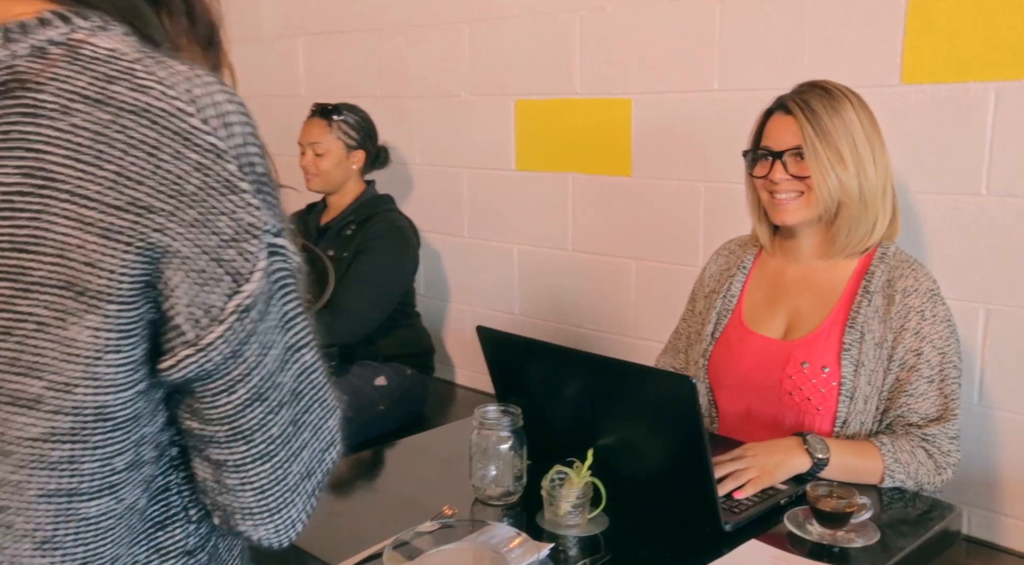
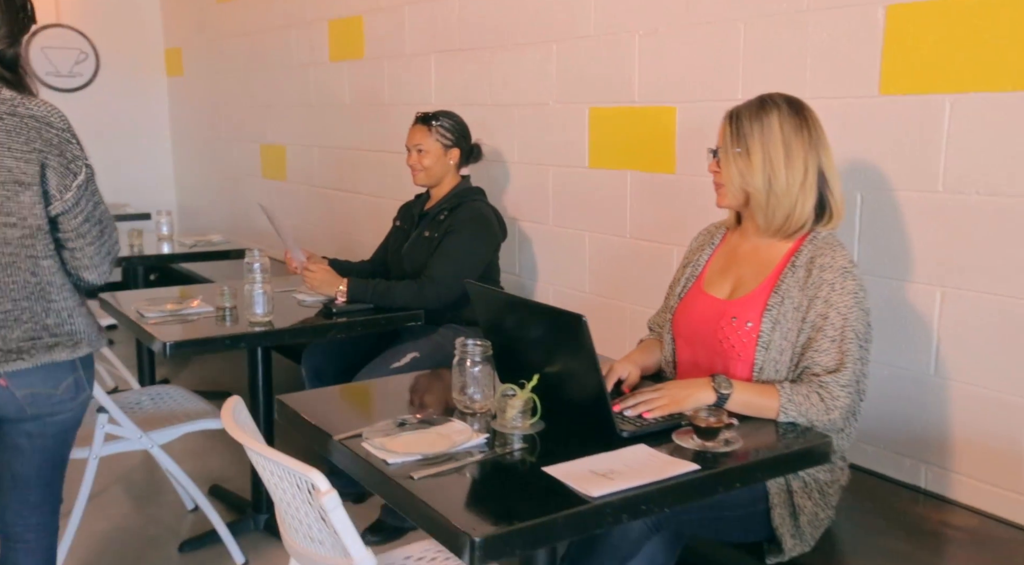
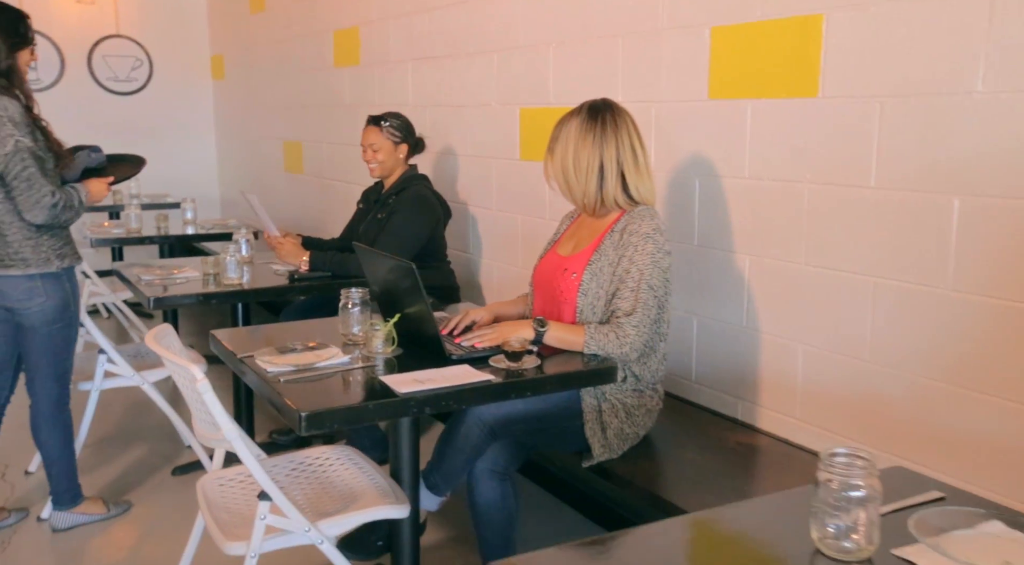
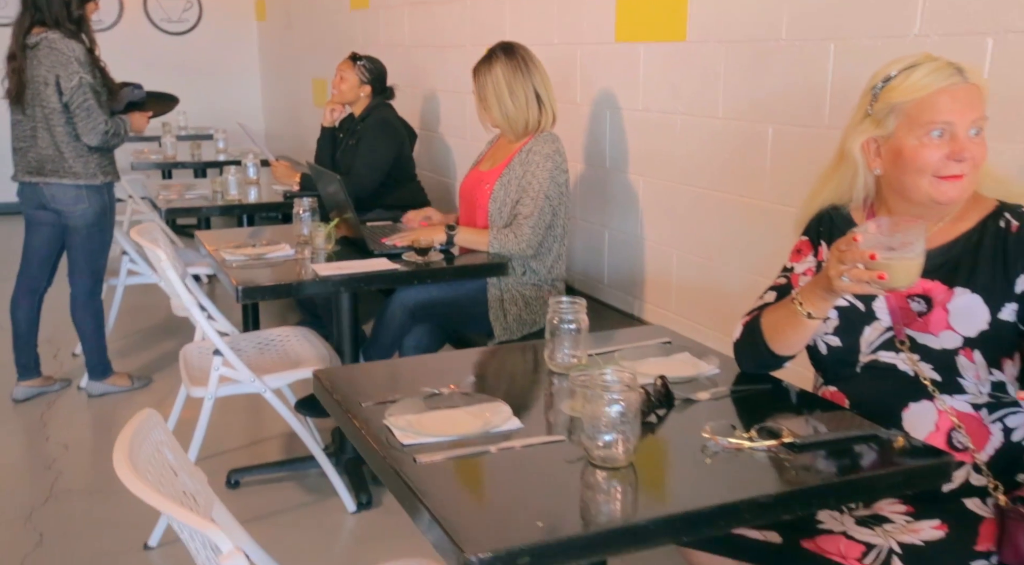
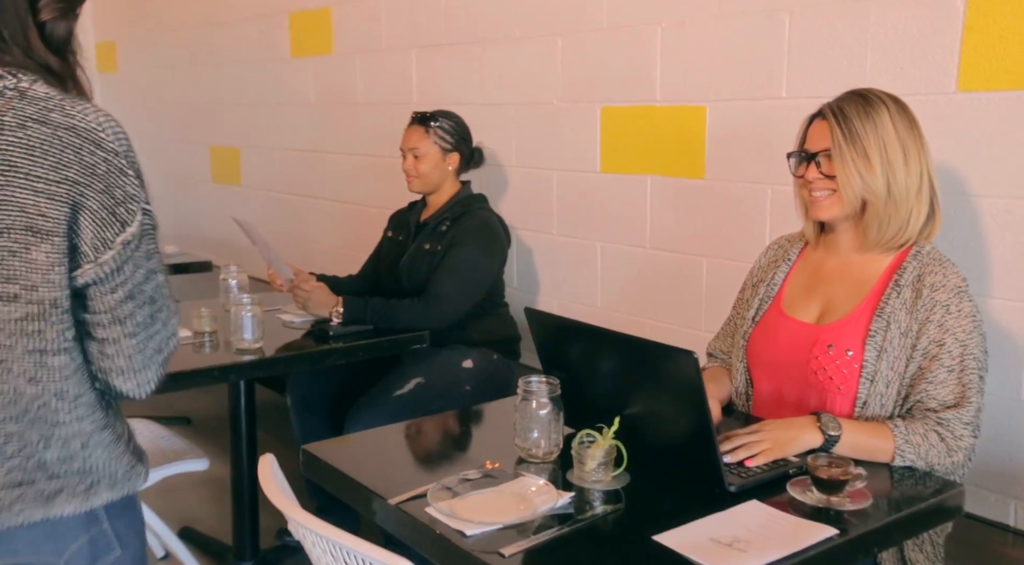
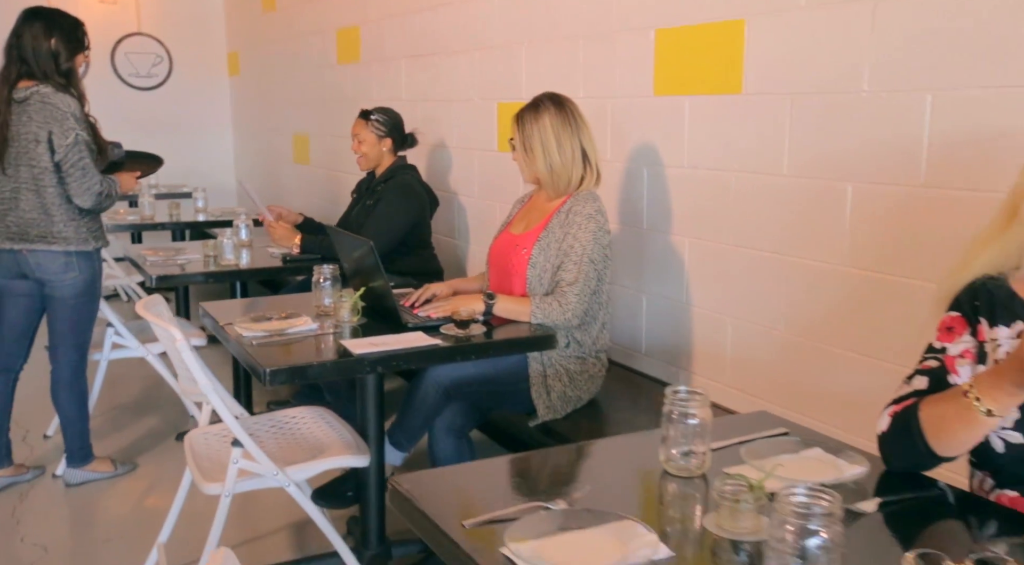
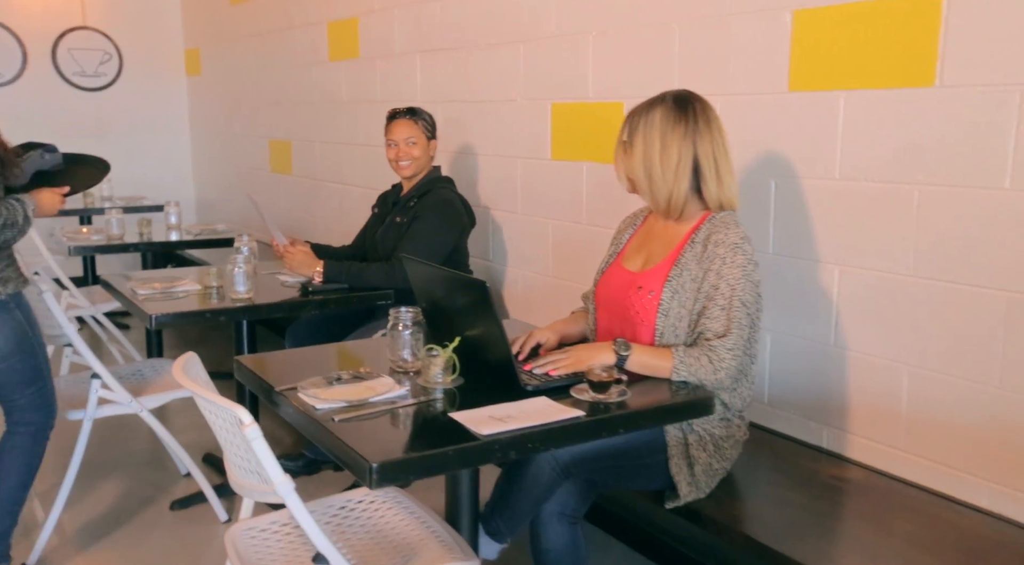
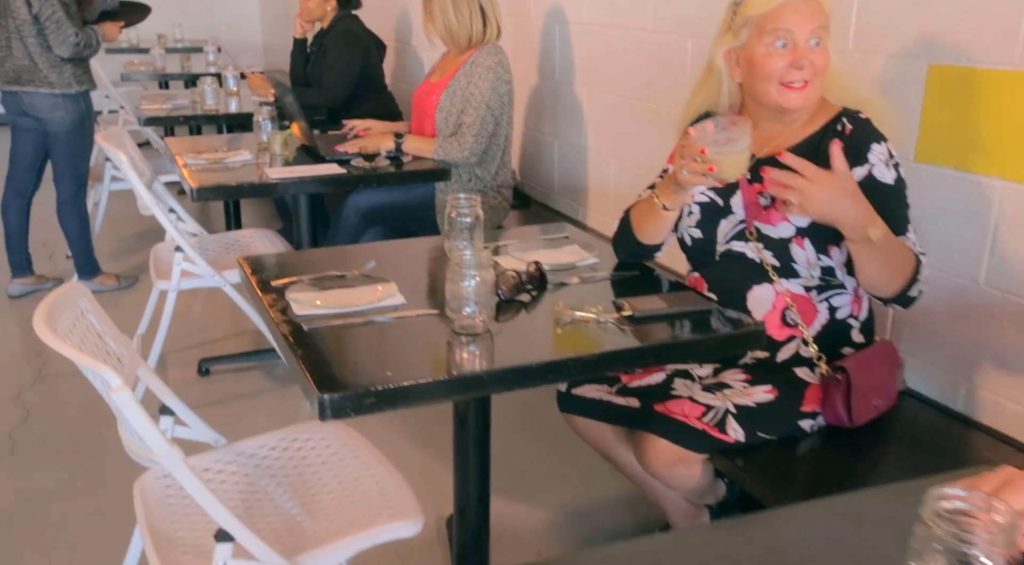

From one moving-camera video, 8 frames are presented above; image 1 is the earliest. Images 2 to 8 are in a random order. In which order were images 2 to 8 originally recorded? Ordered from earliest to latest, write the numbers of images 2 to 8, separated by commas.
5, 2, 7, 3, 6, 4, 8
